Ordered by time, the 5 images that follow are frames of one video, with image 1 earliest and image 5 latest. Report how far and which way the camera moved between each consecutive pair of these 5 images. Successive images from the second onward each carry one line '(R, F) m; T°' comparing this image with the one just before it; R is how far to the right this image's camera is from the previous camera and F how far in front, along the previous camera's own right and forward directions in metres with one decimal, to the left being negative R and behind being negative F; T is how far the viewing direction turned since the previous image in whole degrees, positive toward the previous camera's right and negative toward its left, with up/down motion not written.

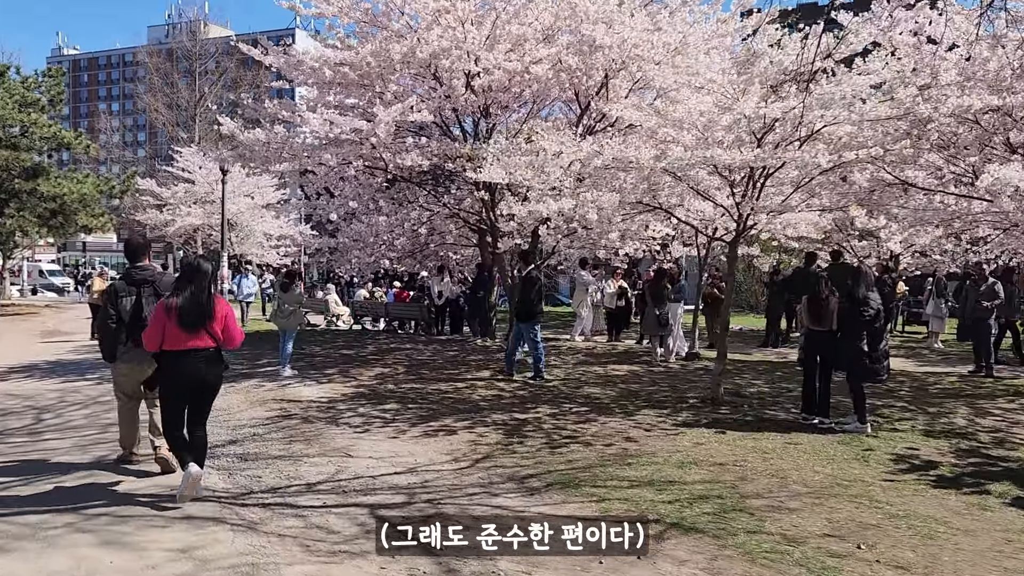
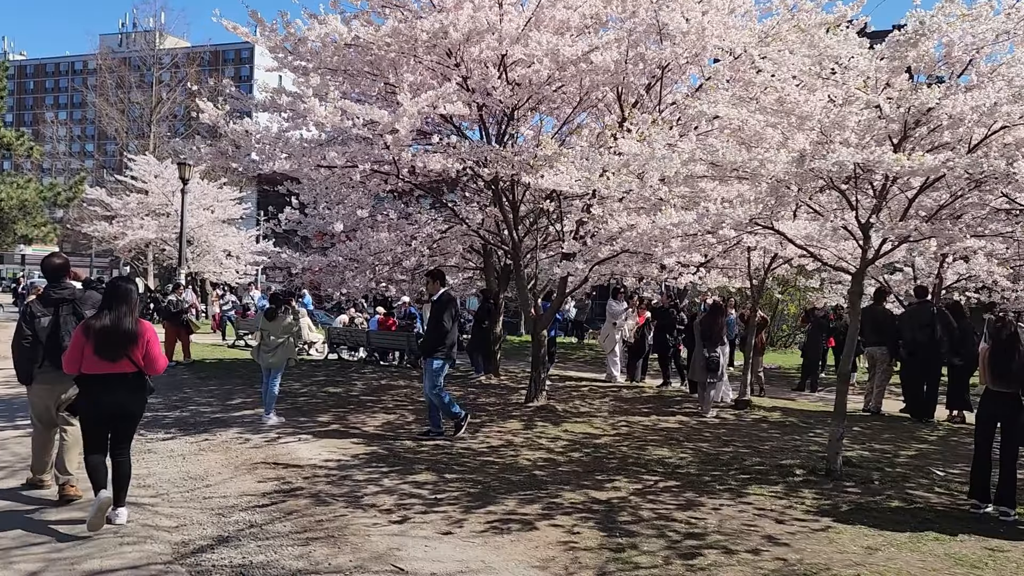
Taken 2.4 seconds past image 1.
(-1.0, +2.0) m; +3°
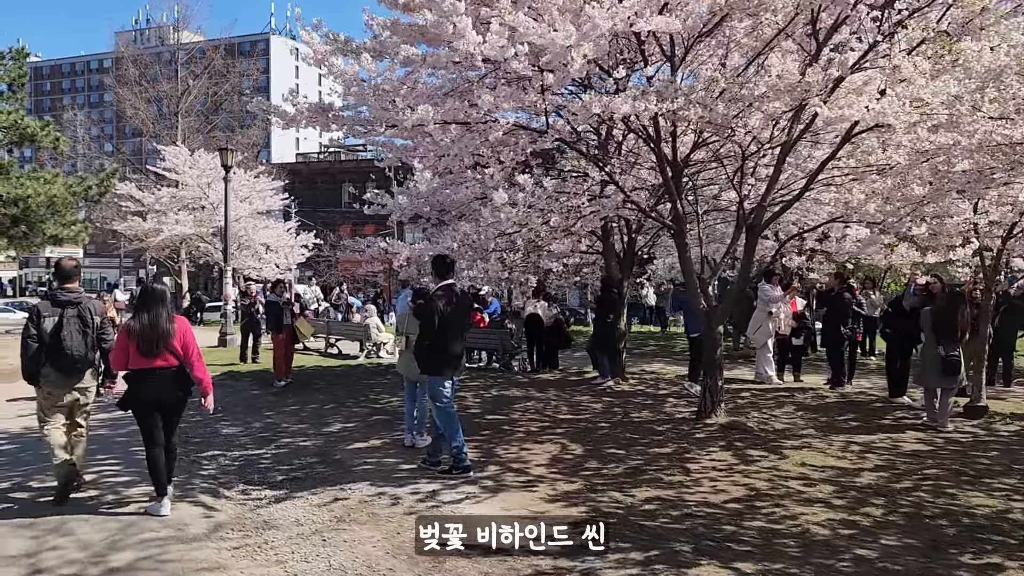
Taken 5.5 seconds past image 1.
(-1.6, +2.4) m; -1°
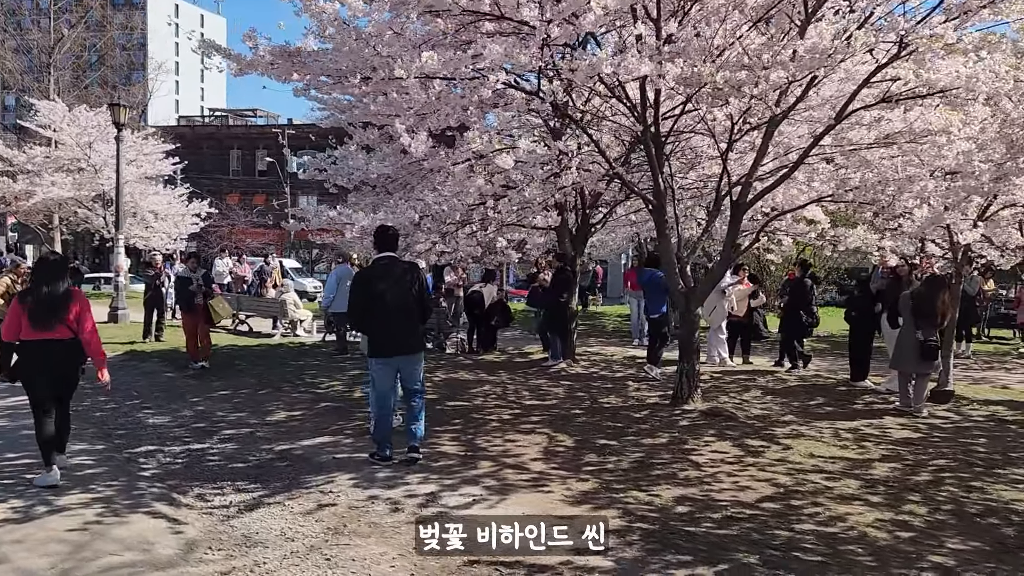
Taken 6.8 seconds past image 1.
(-0.8, +0.8) m; +8°
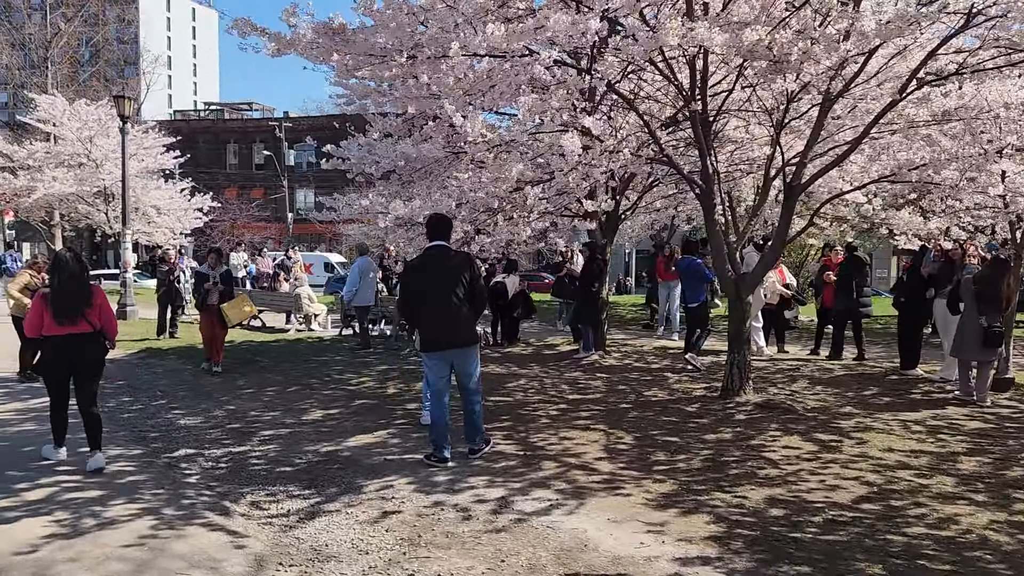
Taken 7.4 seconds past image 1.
(-0.5, +0.4) m; 0°
